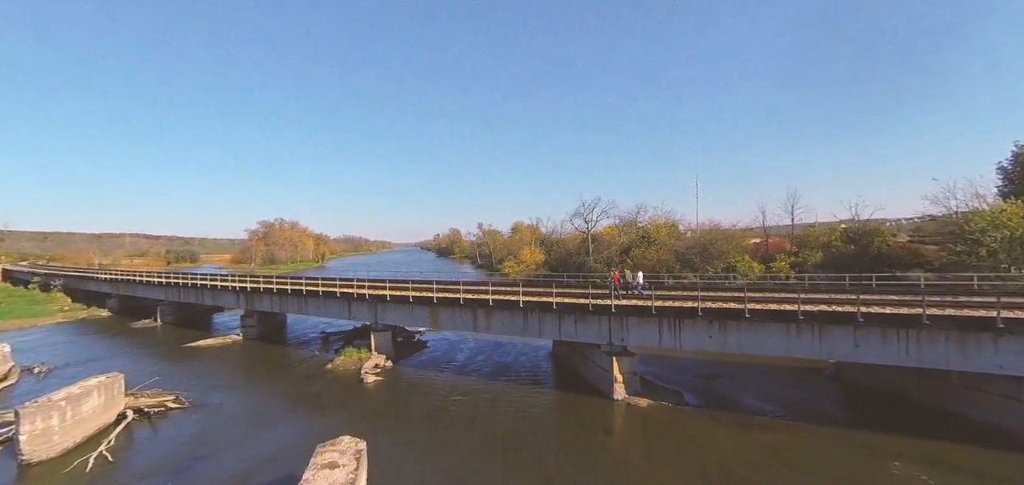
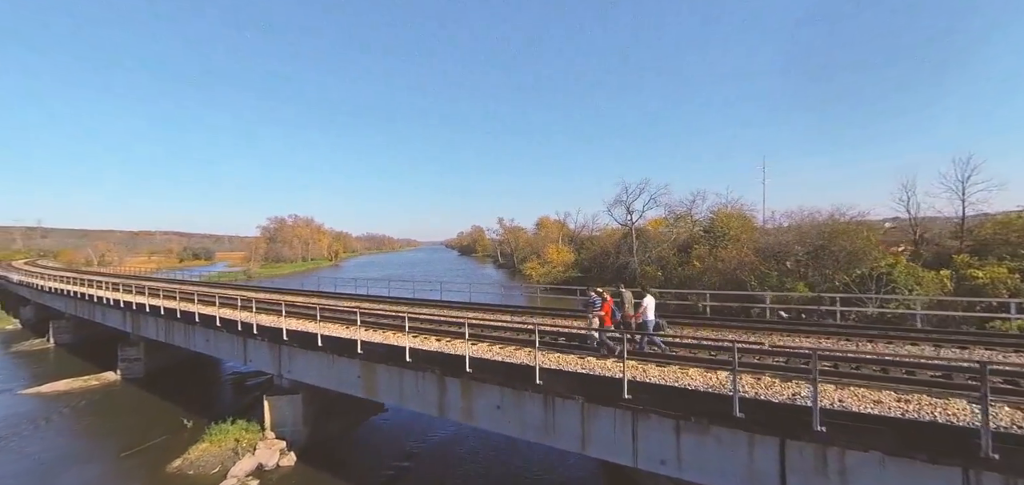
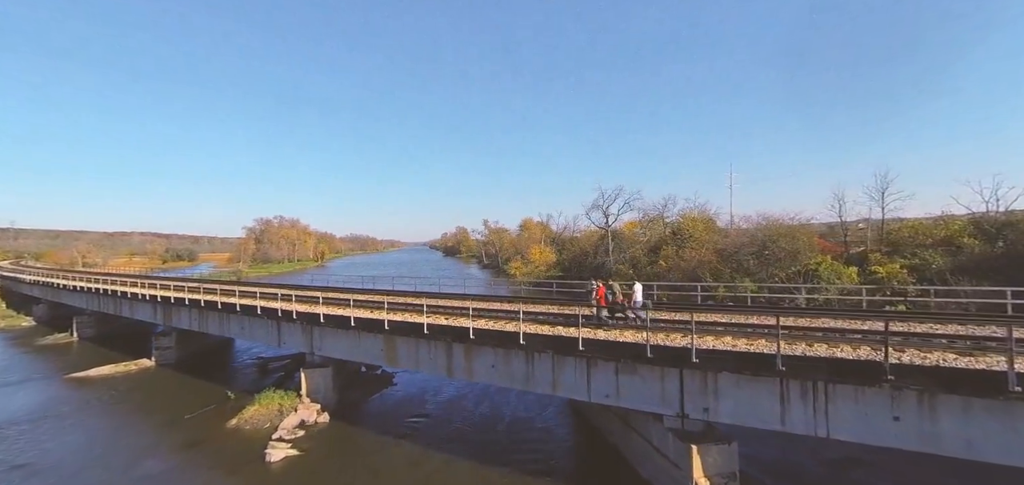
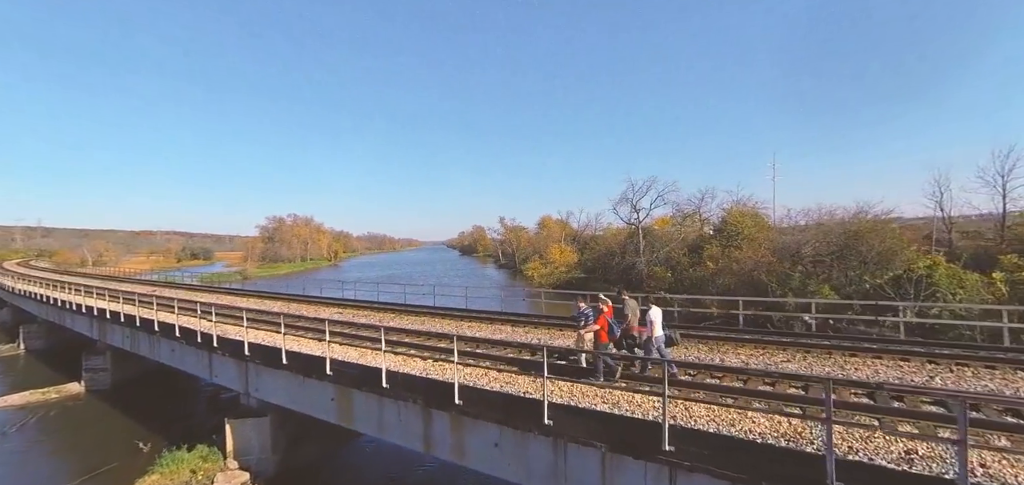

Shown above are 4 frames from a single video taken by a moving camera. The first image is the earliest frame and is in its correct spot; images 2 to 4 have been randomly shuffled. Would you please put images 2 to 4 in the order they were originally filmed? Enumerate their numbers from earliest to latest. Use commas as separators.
3, 2, 4
